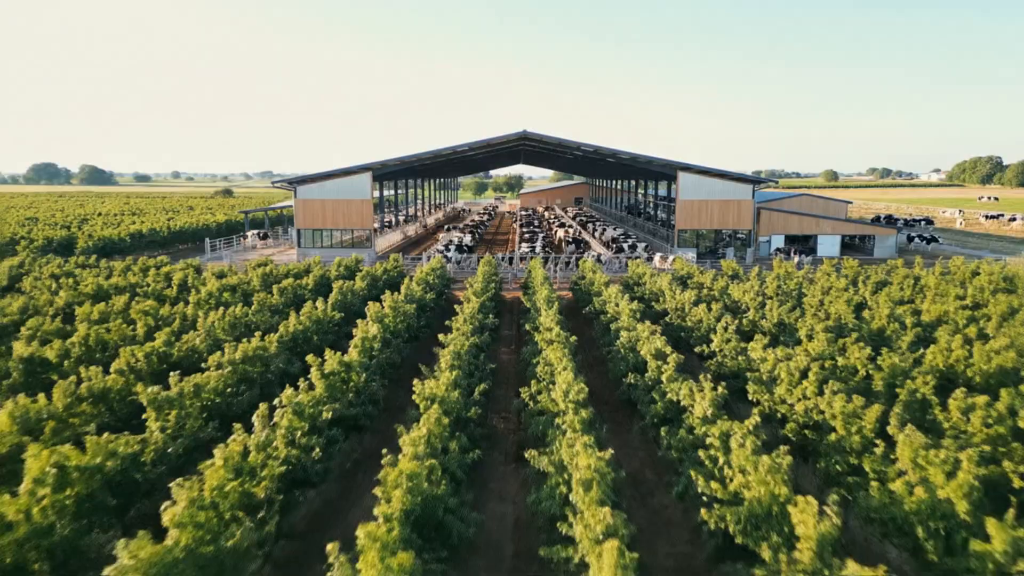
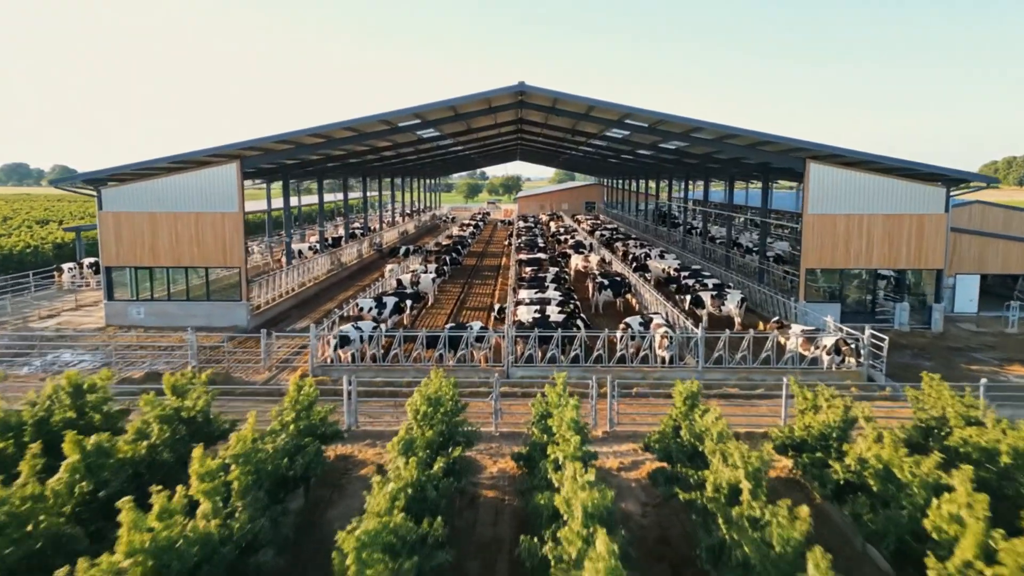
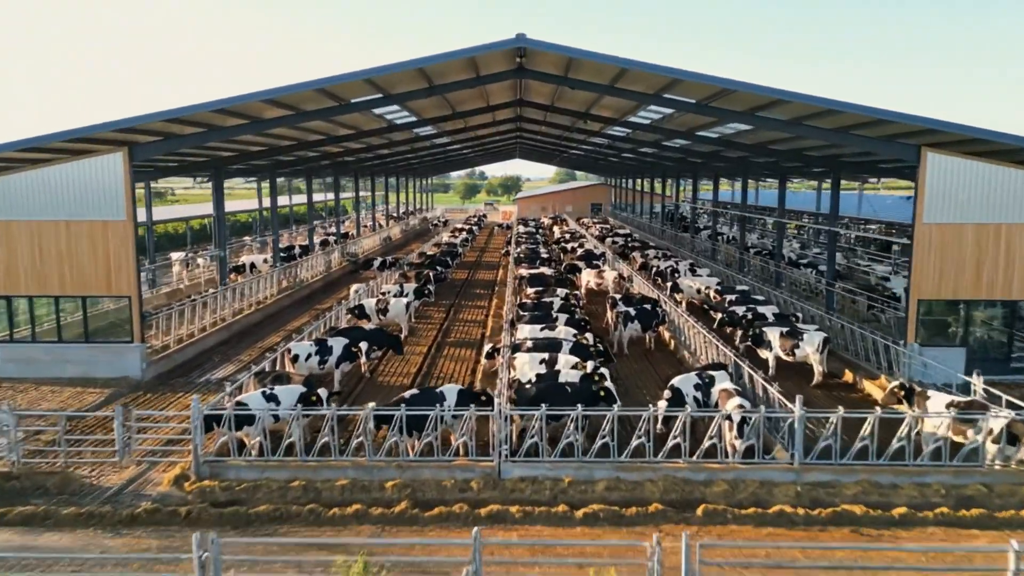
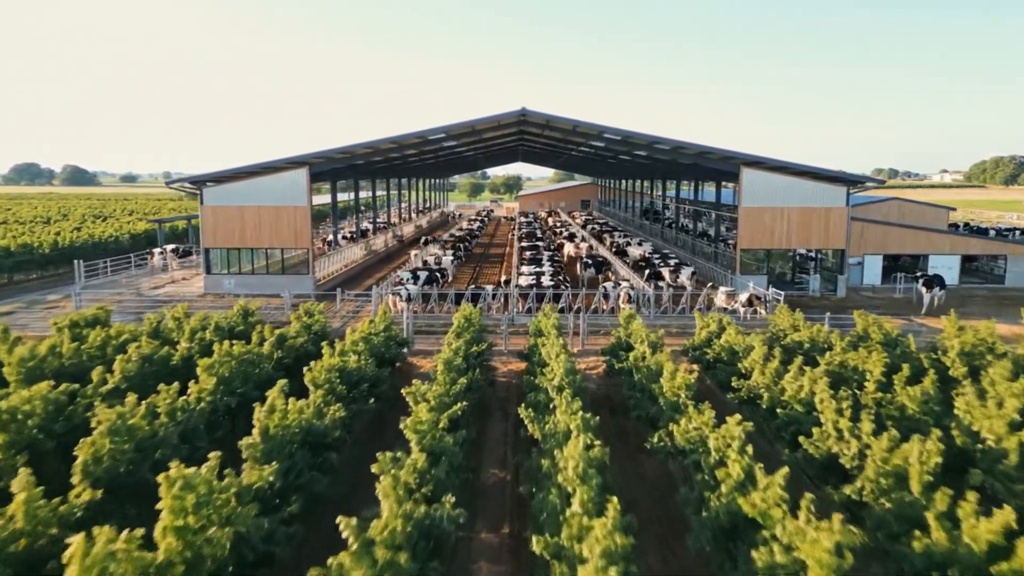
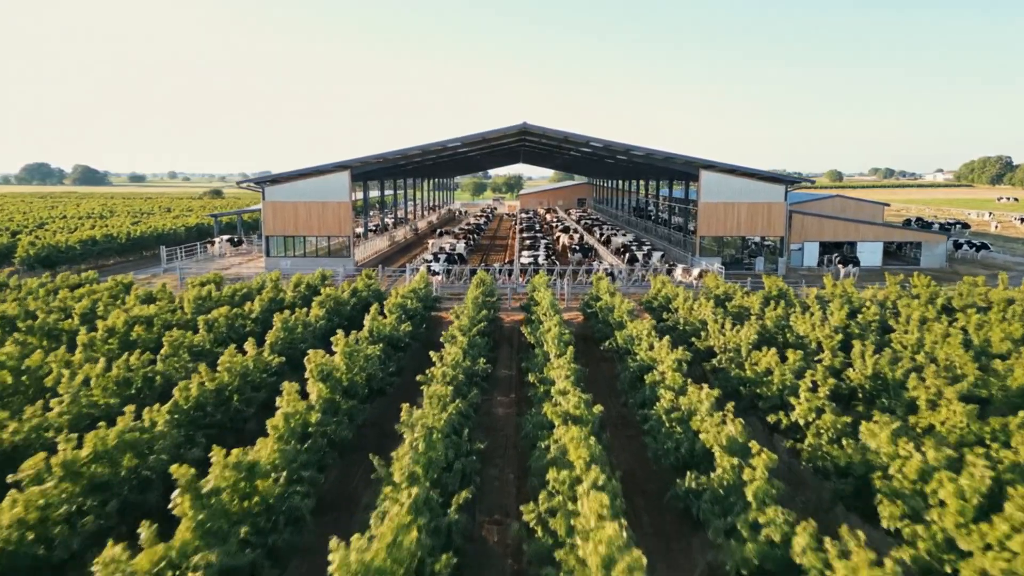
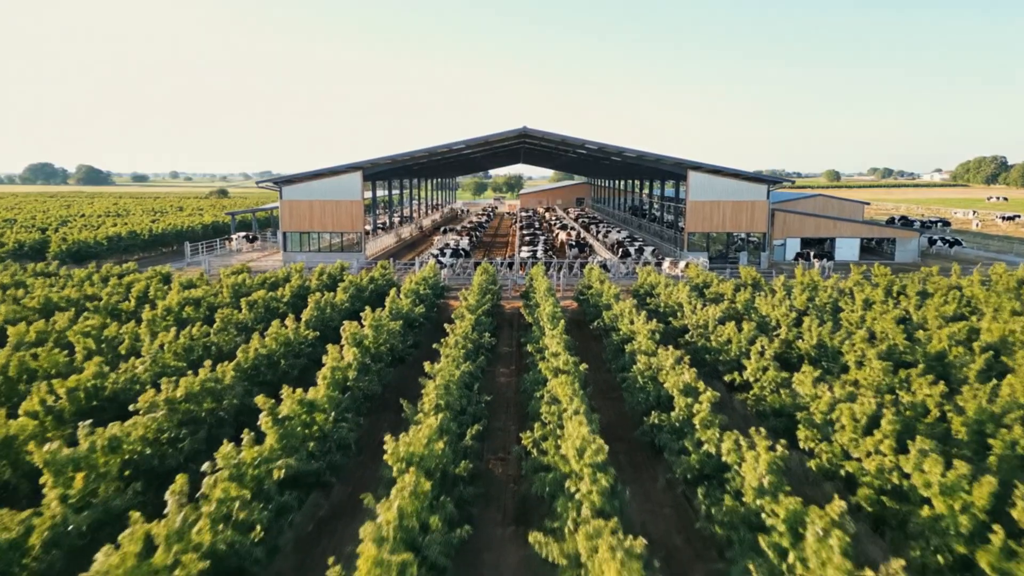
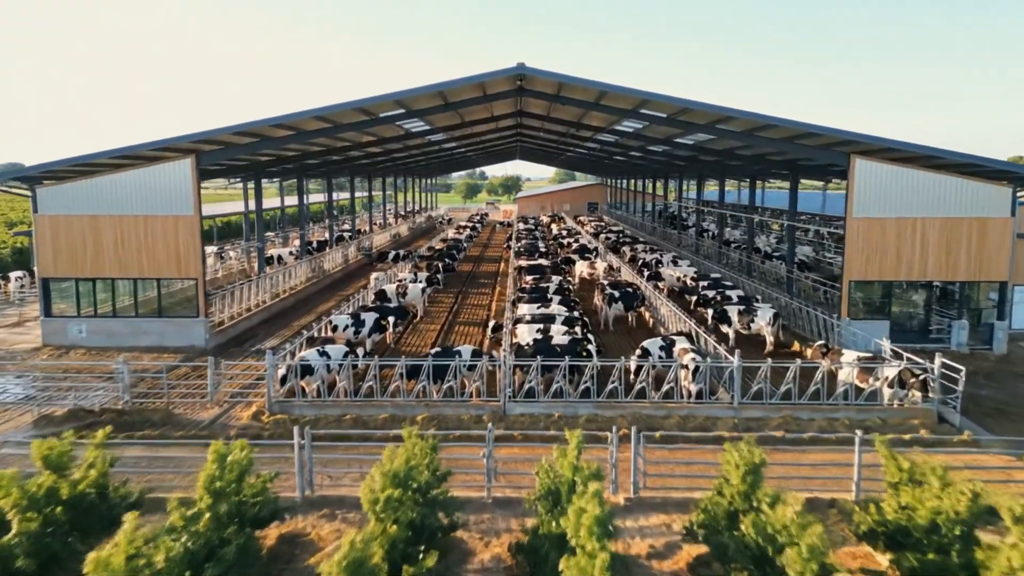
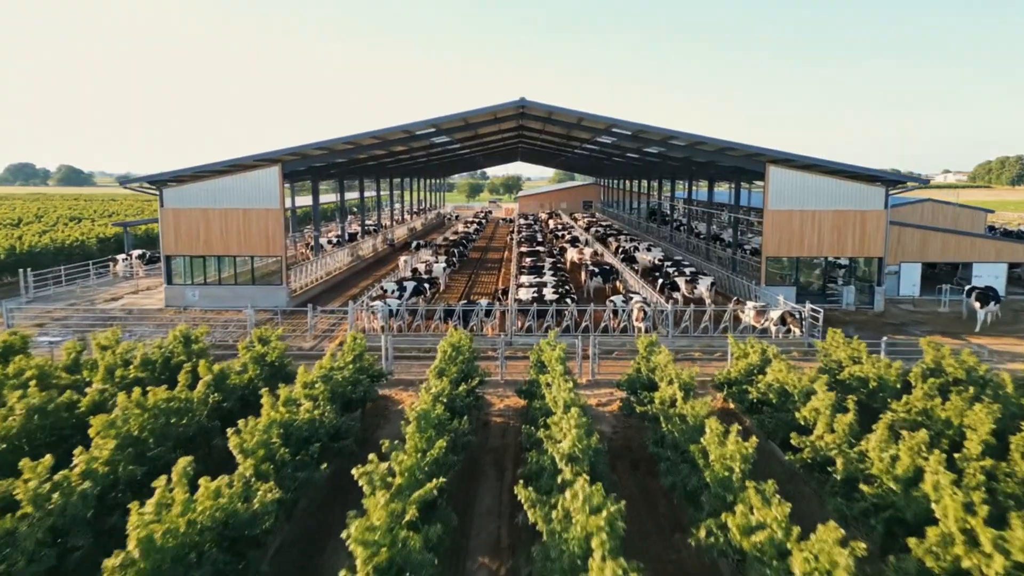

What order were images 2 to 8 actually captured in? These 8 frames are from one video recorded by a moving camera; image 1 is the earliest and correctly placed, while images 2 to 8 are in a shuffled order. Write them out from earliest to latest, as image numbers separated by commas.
6, 5, 4, 8, 2, 7, 3
